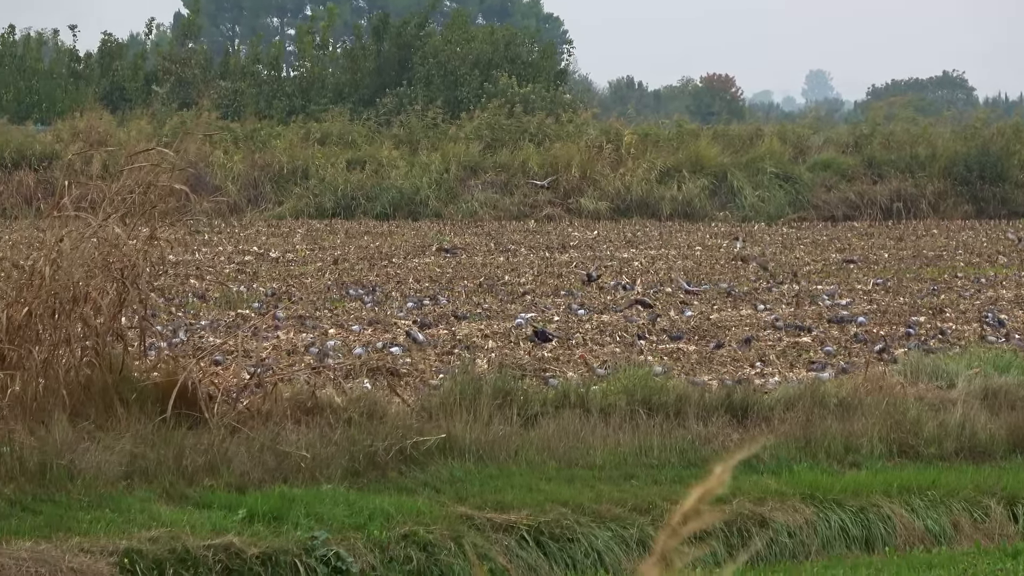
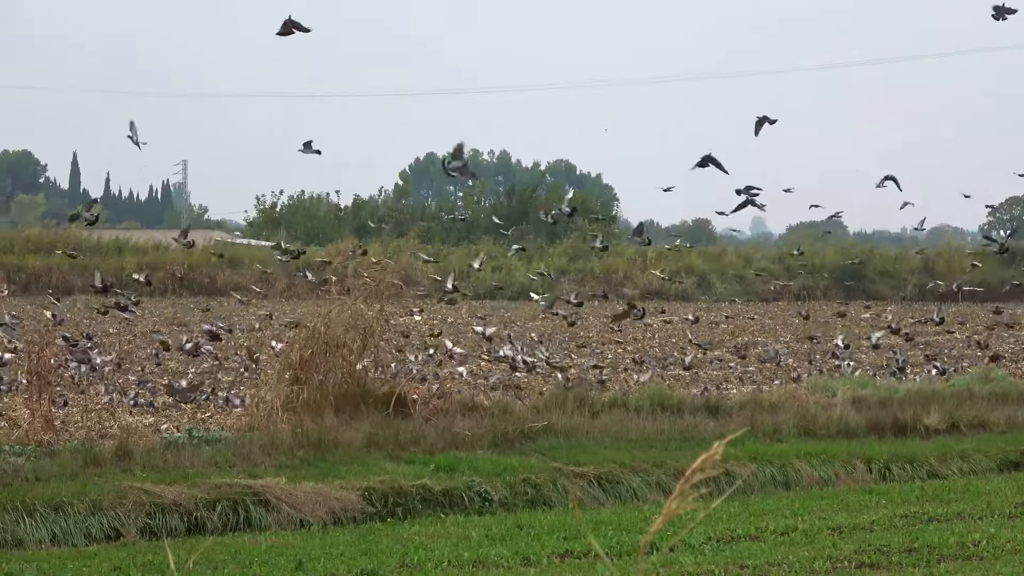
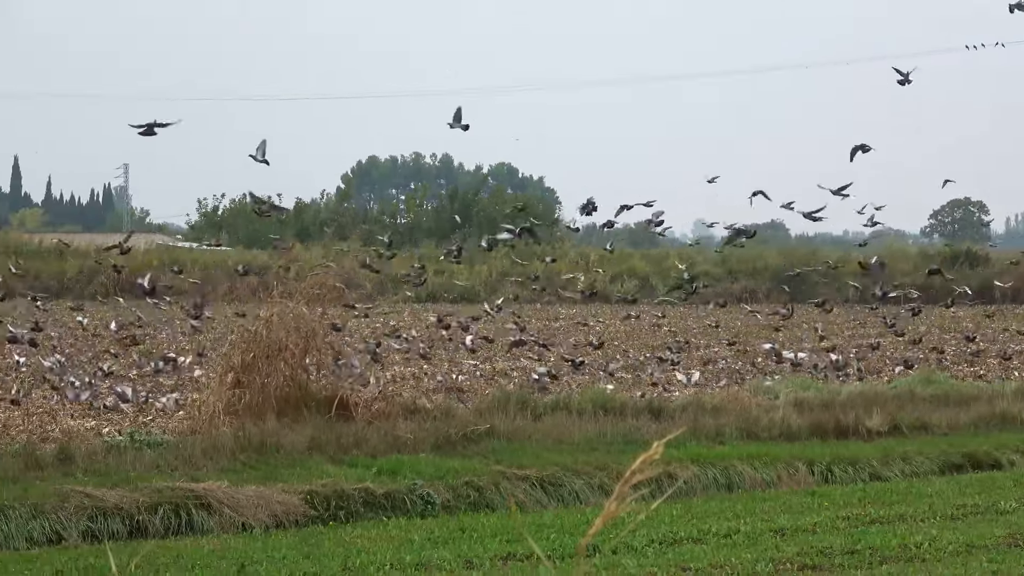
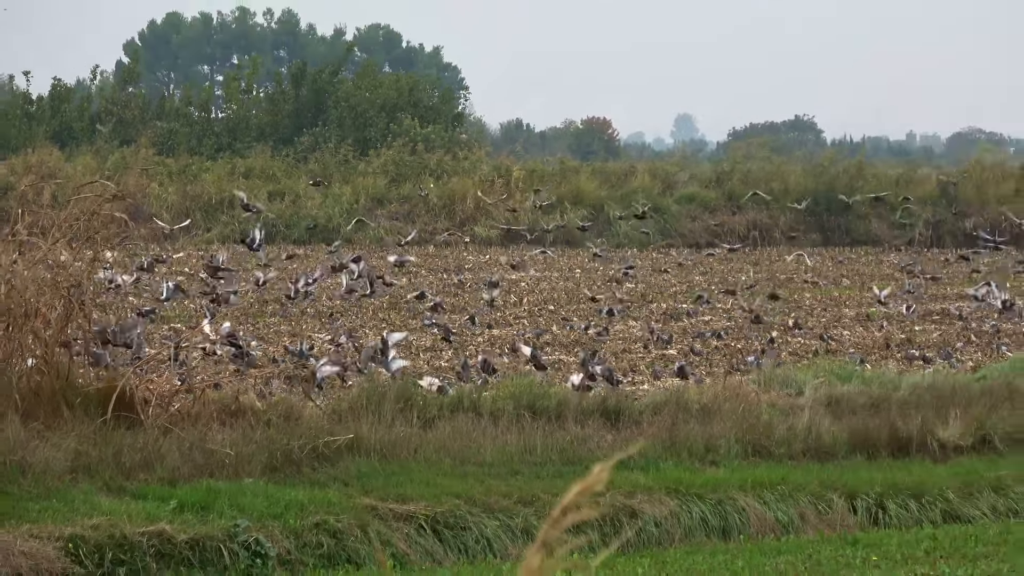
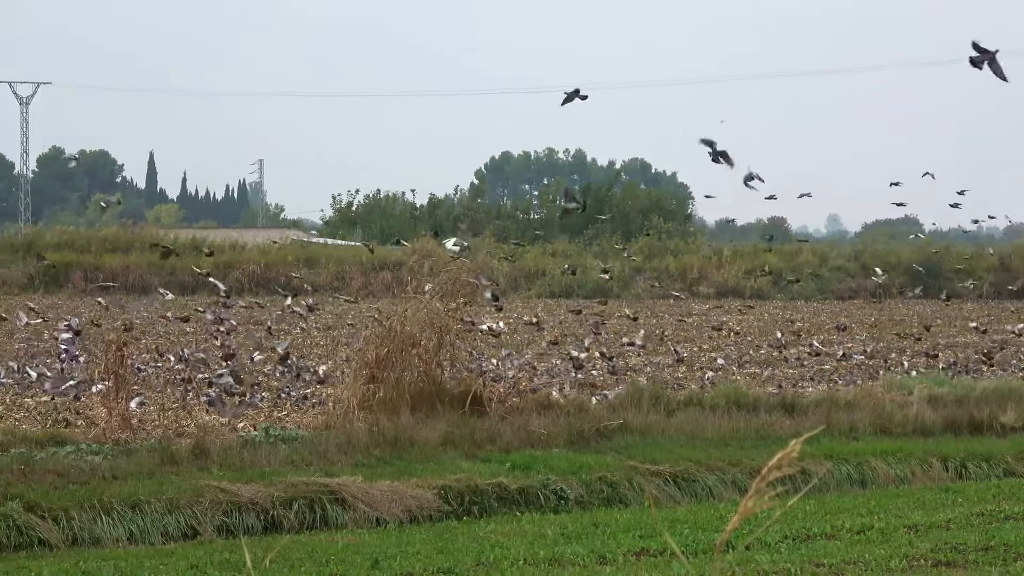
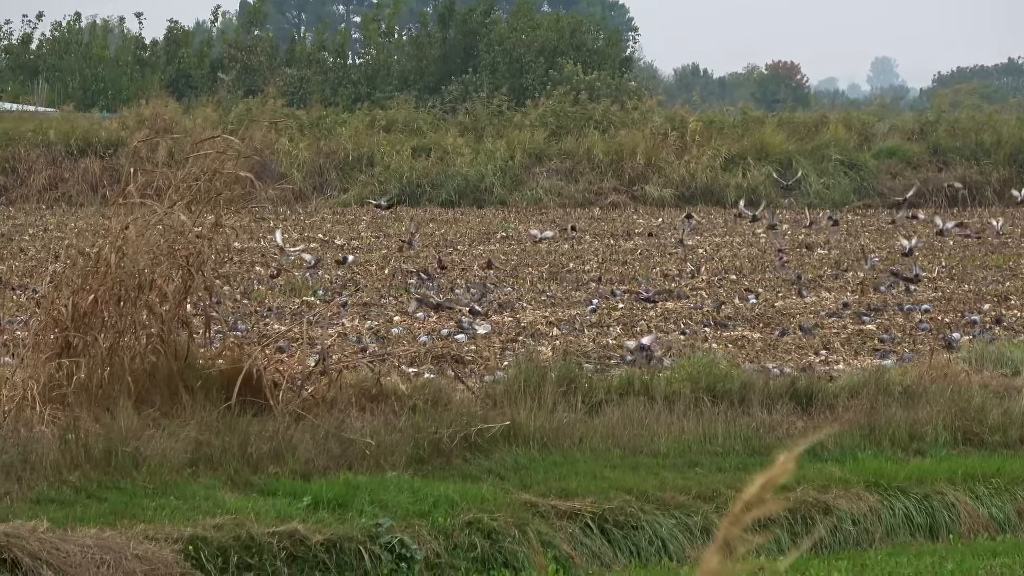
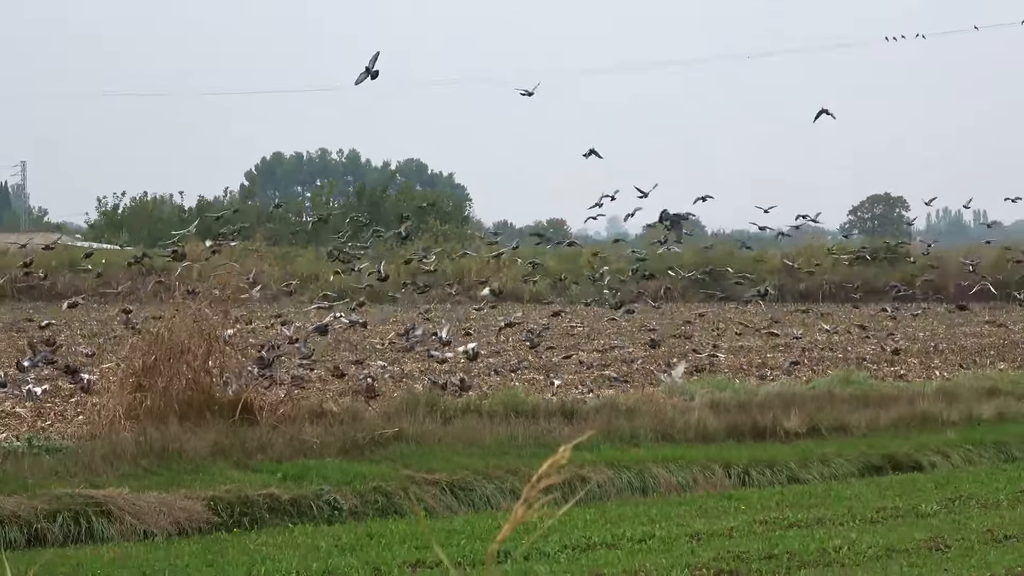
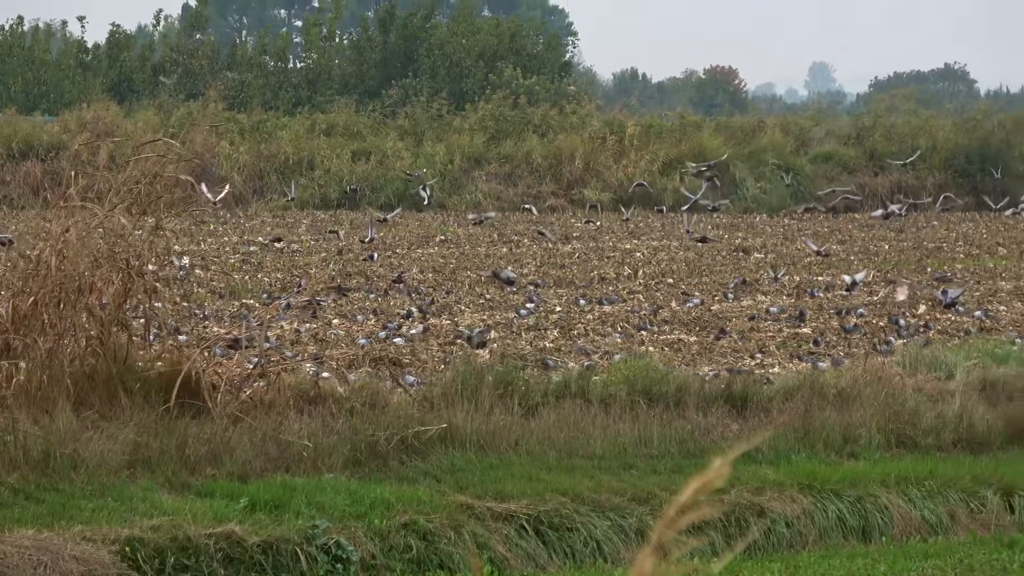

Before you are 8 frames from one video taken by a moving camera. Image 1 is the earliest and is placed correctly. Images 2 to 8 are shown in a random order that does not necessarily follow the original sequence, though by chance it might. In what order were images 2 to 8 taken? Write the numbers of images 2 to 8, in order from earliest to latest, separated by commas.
6, 8, 4, 7, 3, 2, 5
